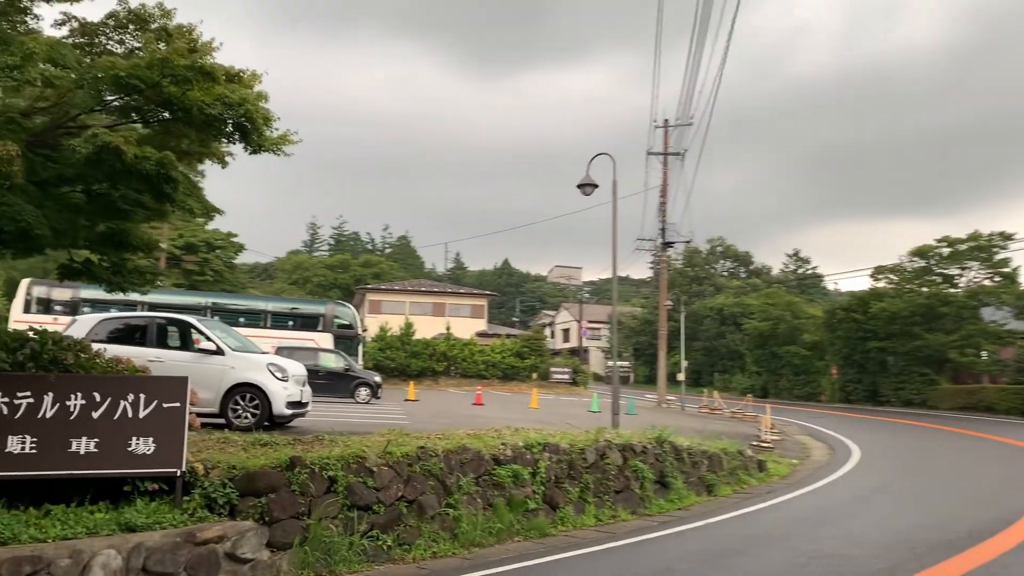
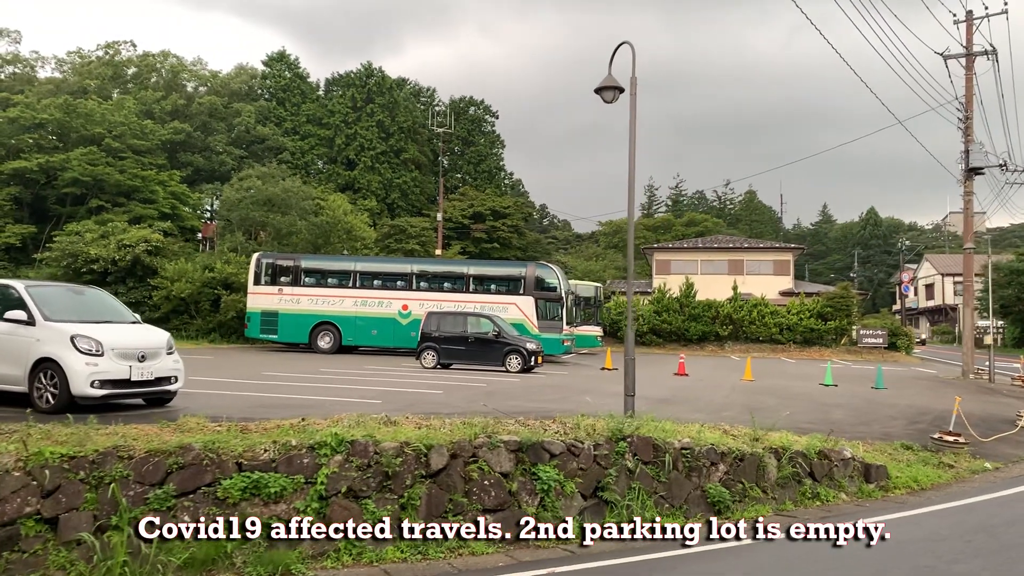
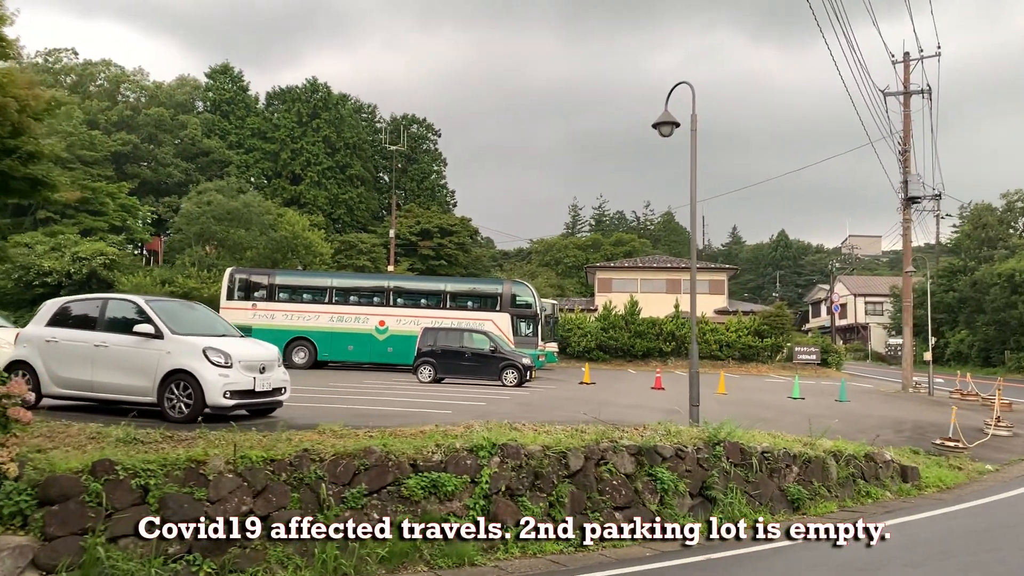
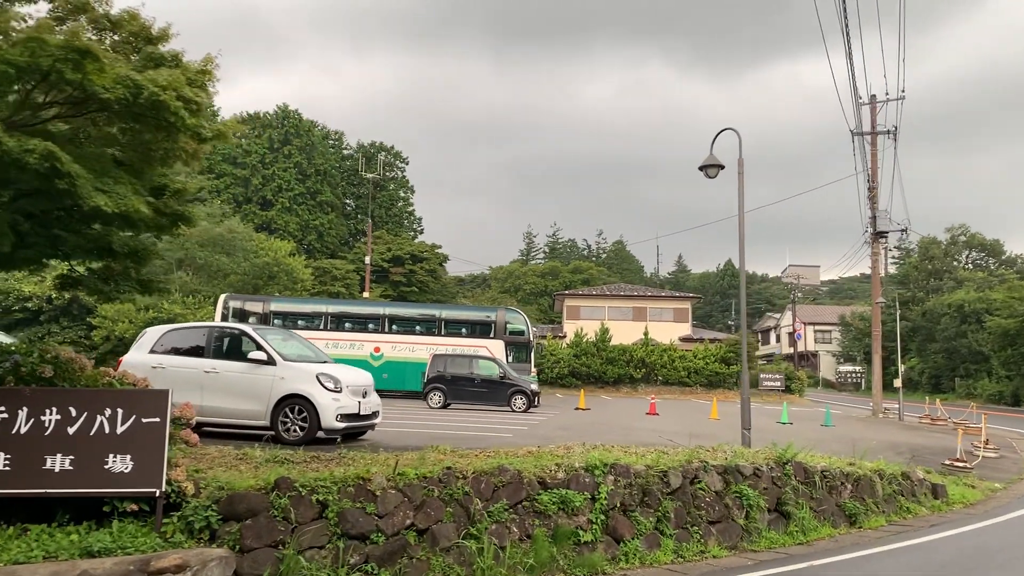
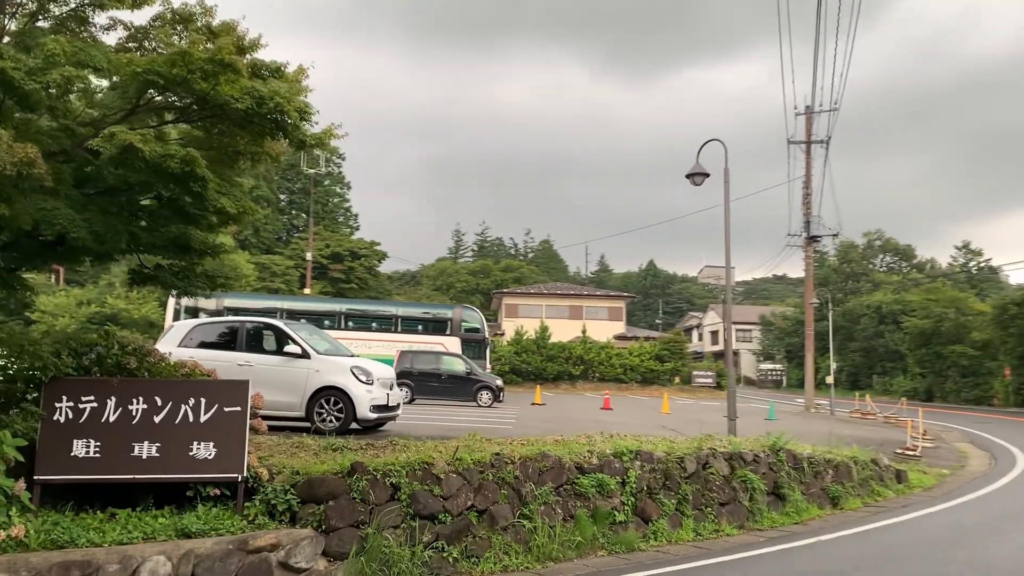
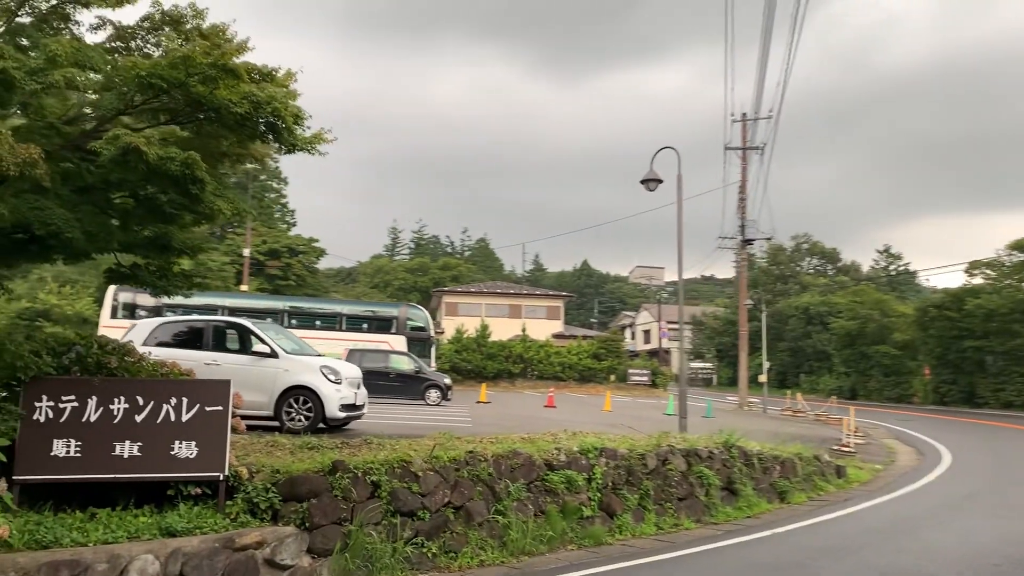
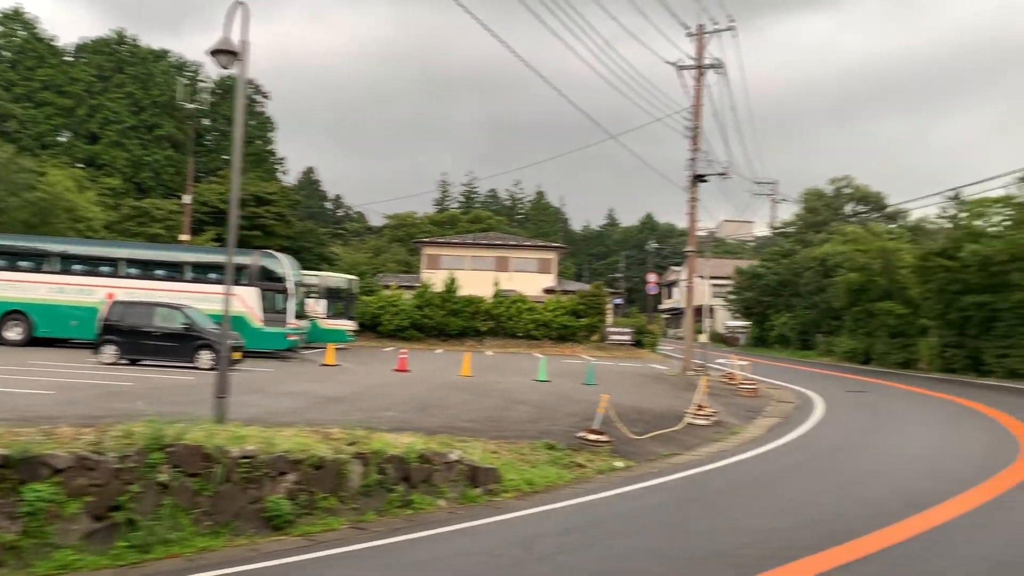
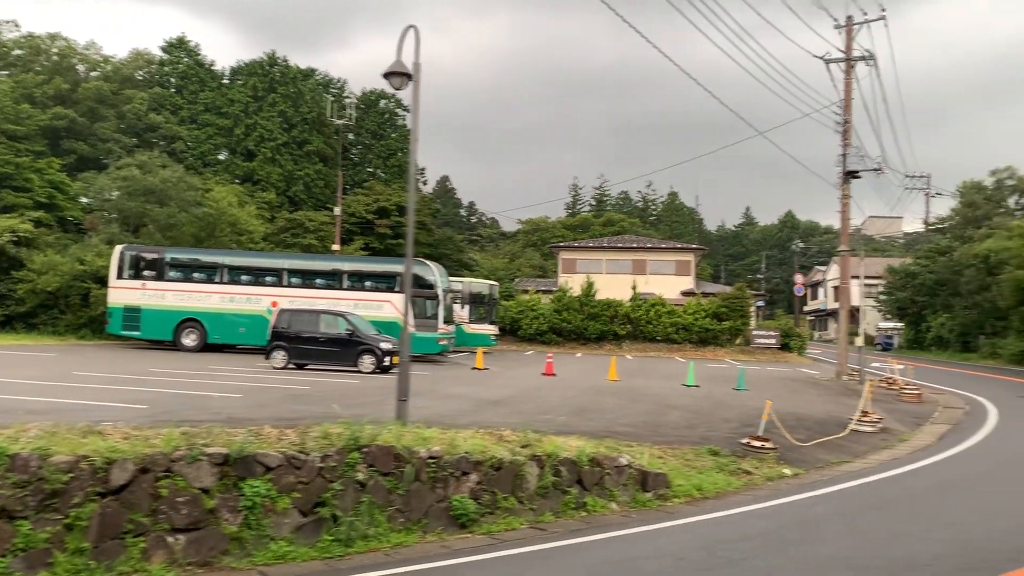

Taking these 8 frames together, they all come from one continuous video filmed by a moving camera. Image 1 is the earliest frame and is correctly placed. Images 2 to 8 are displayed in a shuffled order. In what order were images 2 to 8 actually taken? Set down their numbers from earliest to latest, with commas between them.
6, 5, 4, 3, 2, 8, 7
